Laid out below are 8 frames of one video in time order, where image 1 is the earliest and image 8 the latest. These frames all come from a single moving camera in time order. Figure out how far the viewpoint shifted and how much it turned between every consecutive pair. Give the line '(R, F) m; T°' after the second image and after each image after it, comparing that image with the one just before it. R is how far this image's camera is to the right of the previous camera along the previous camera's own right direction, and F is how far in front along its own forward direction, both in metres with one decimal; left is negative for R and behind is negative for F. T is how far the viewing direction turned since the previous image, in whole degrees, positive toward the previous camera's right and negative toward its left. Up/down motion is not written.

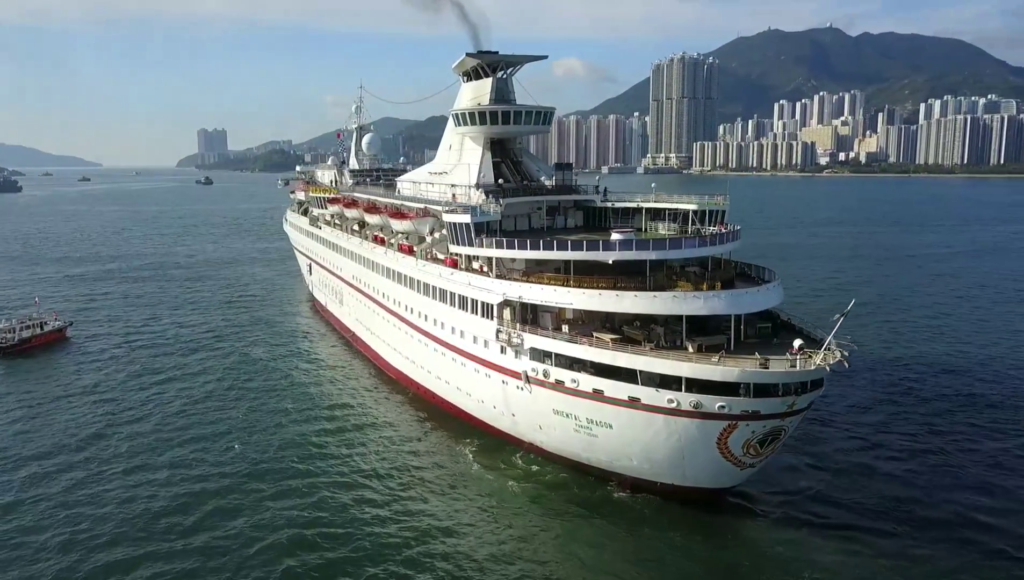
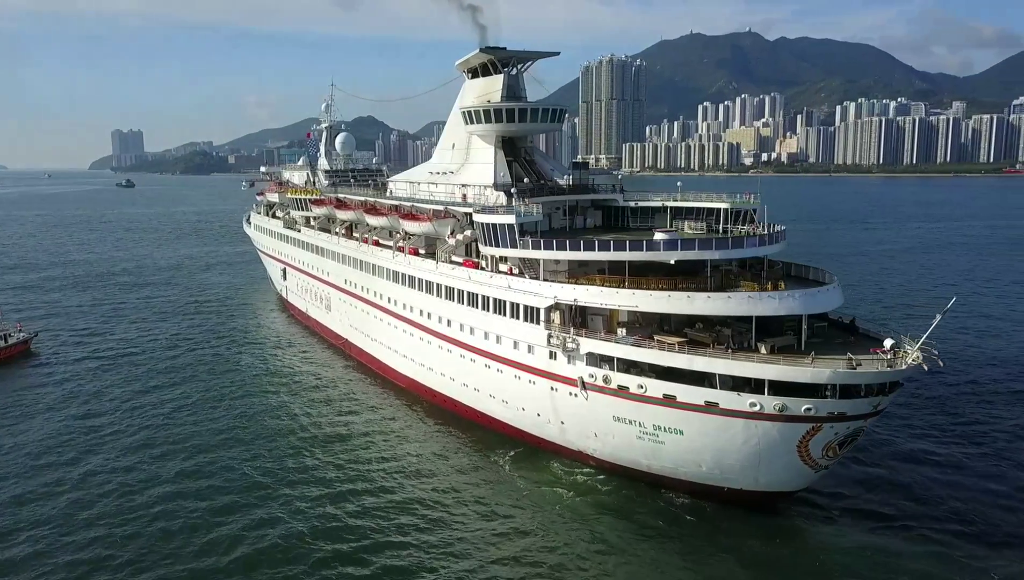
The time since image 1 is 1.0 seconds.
(-2.3, +0.8) m; +5°
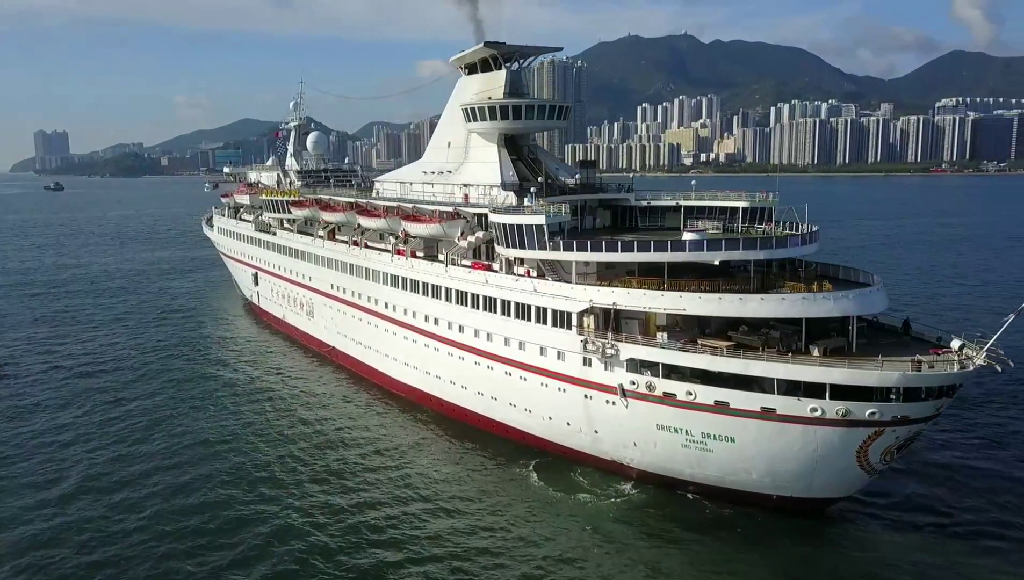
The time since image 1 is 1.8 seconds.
(-1.7, +0.8) m; +4°
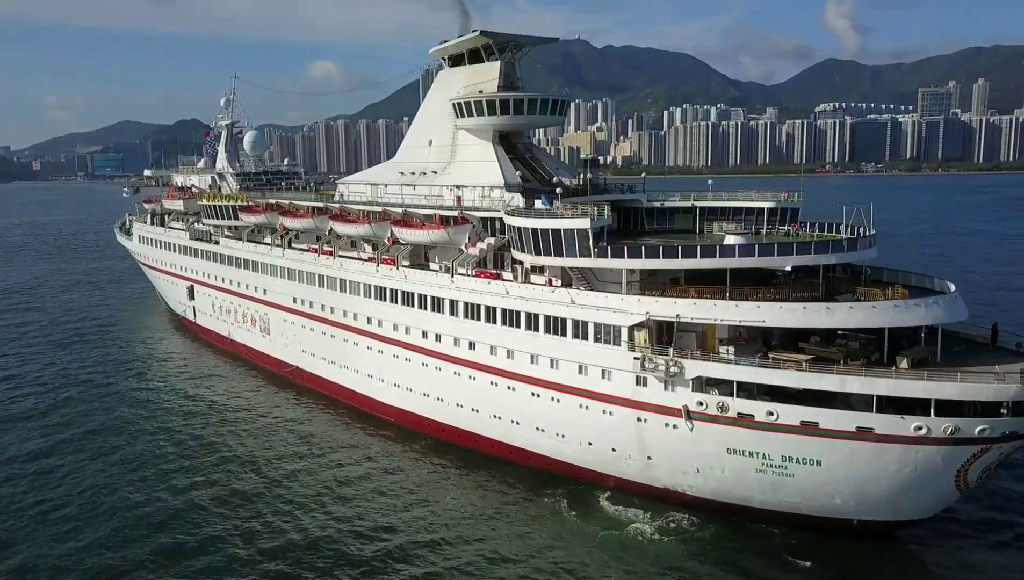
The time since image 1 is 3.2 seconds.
(-2.4, +1.9) m; +7°
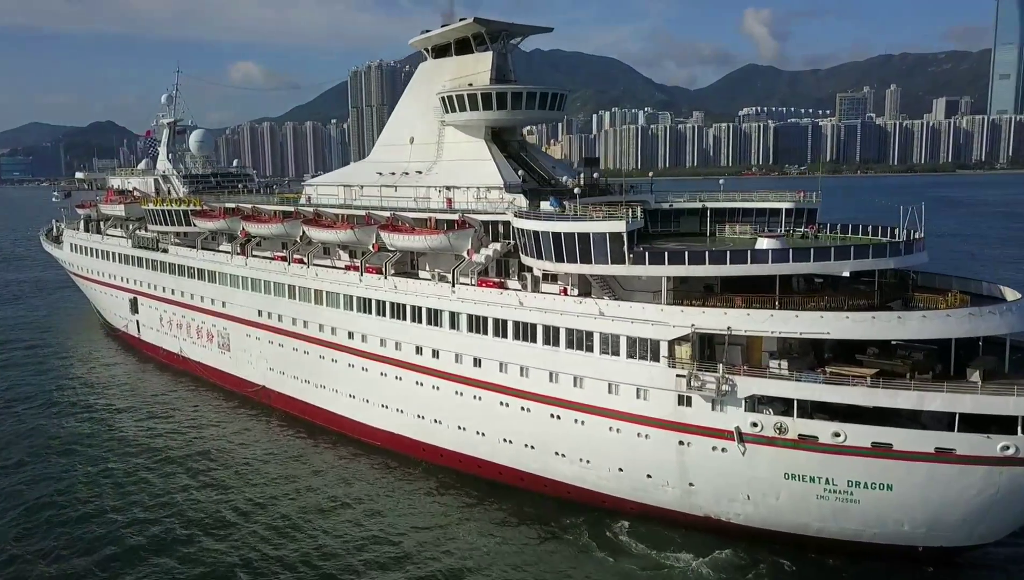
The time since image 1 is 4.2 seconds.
(-1.5, +1.6) m; +5°
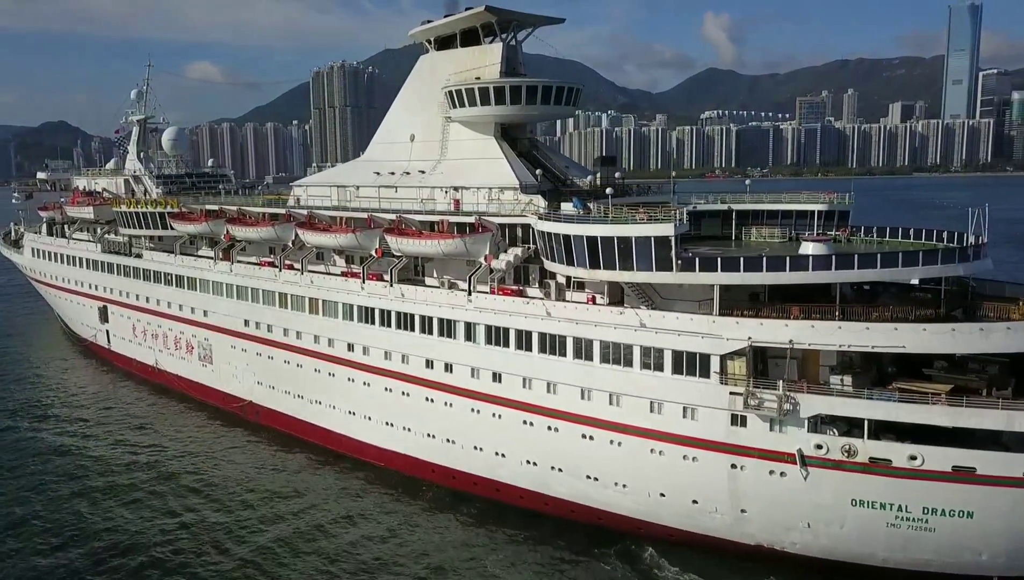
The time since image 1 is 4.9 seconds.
(-1.0, +1.2) m; +3°
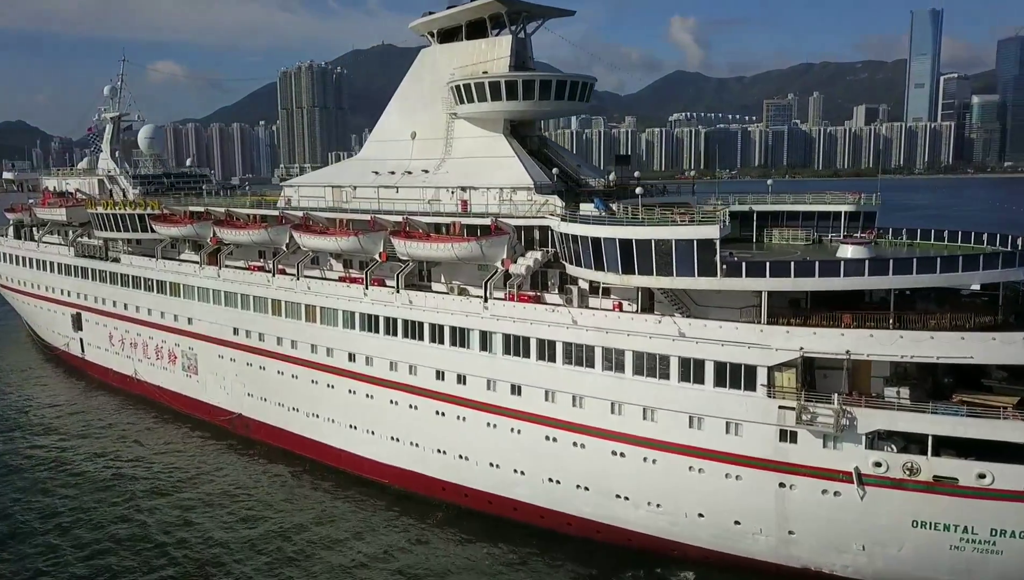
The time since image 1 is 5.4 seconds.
(-0.8, +0.9) m; +2°
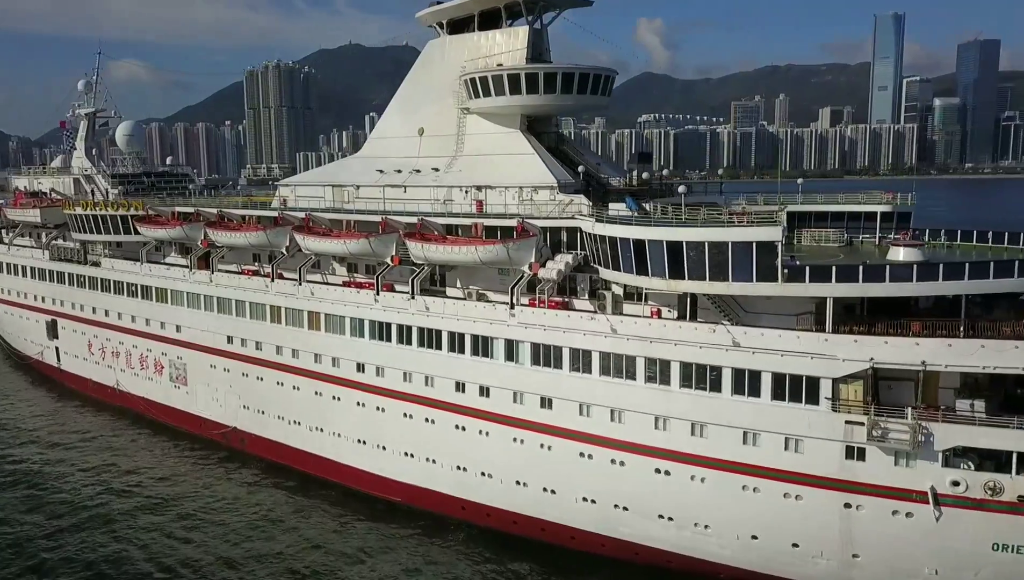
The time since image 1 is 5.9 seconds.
(-0.9, +0.9) m; +2°
